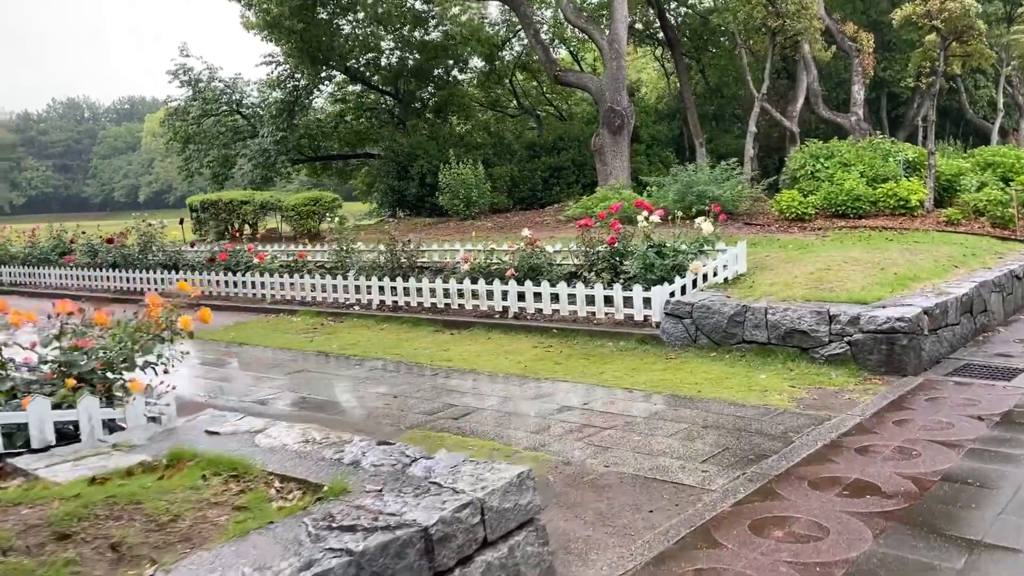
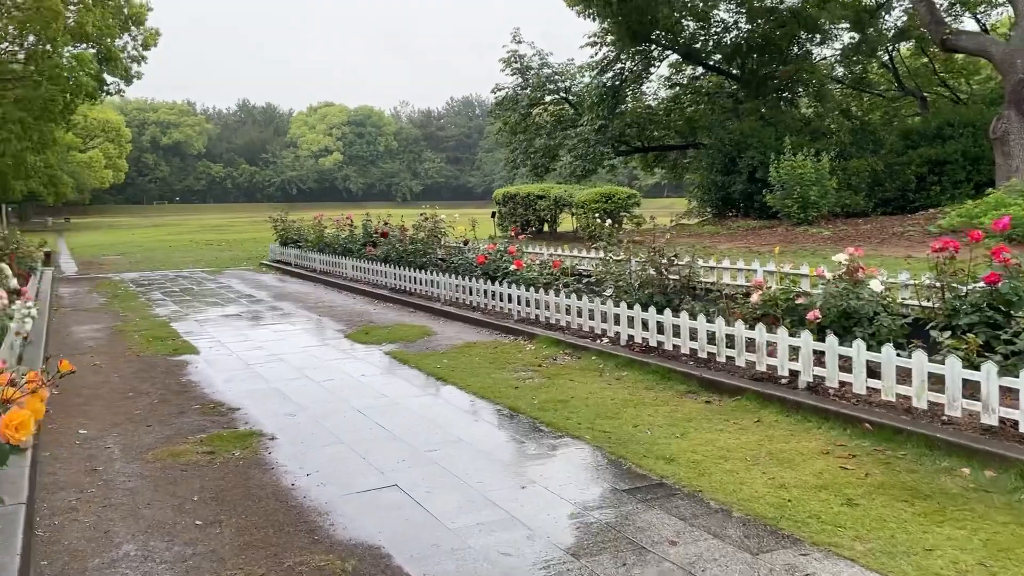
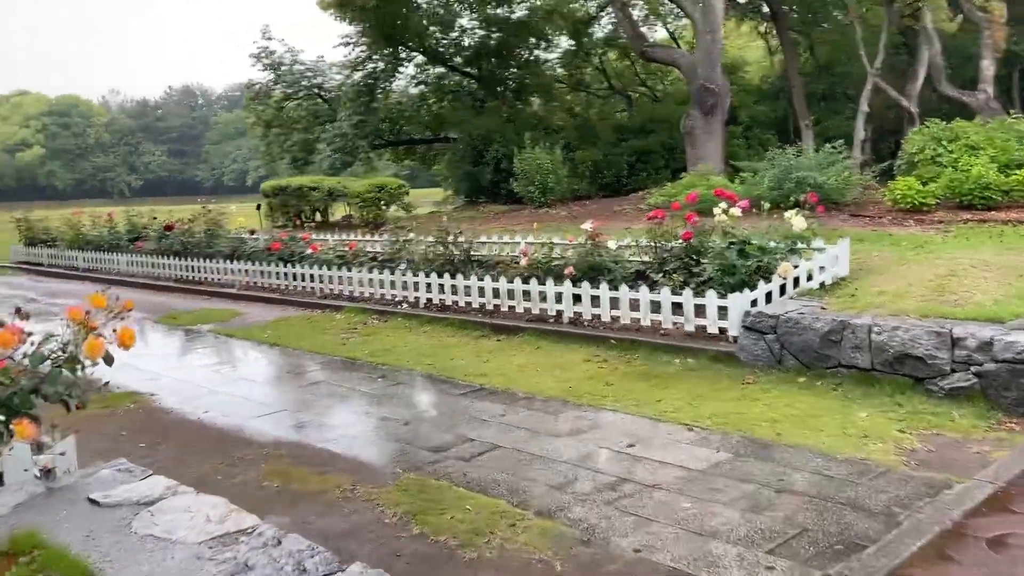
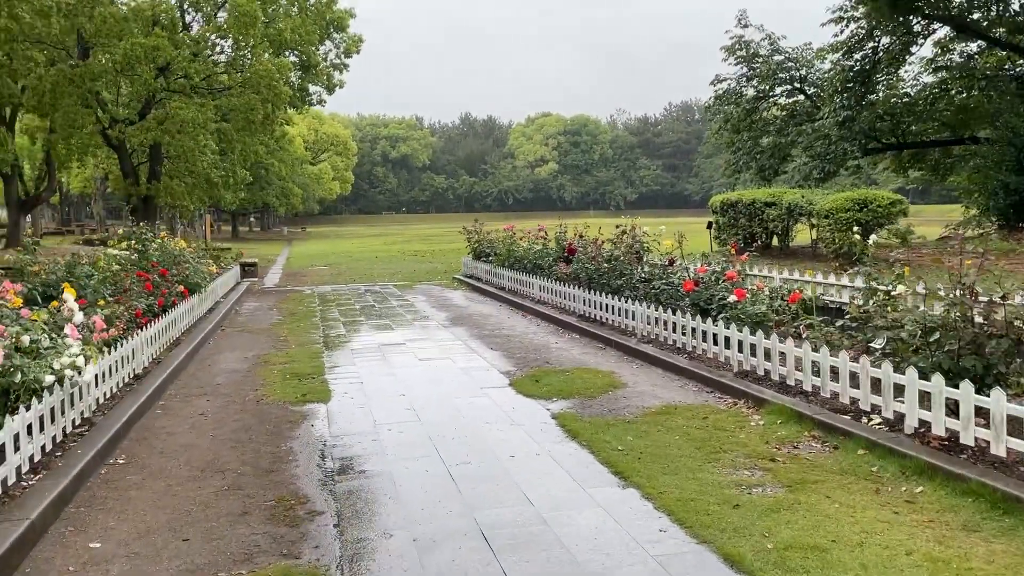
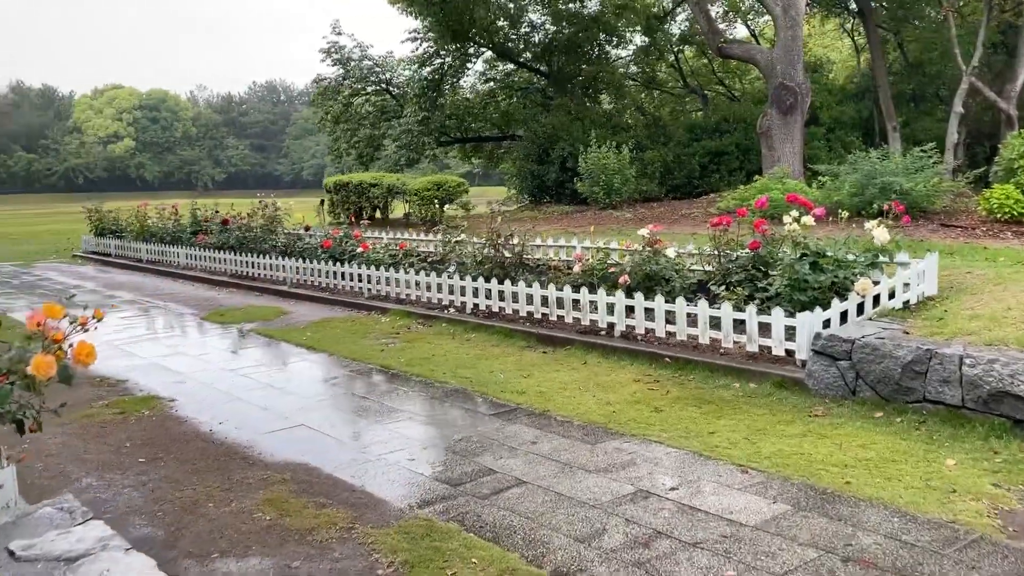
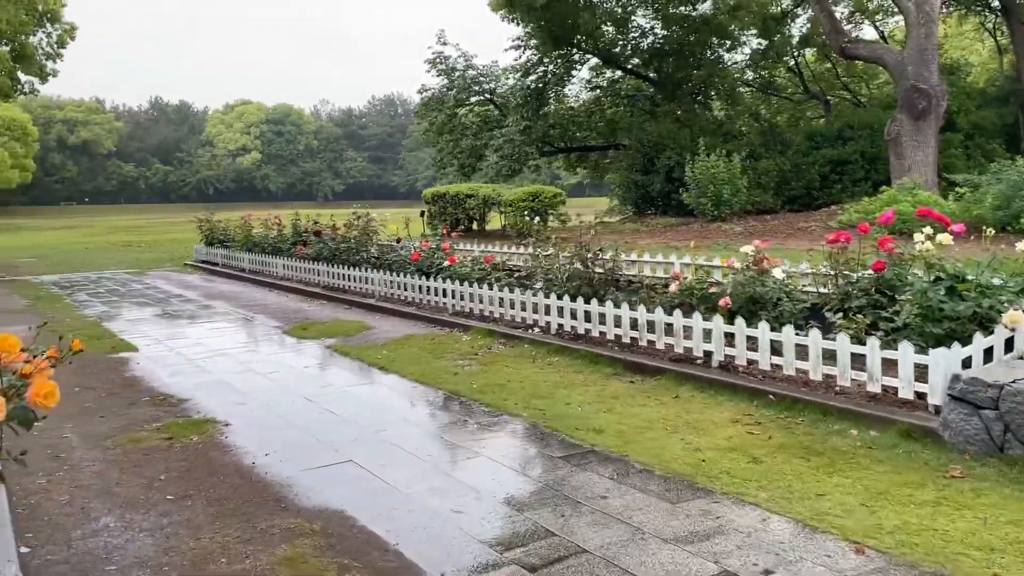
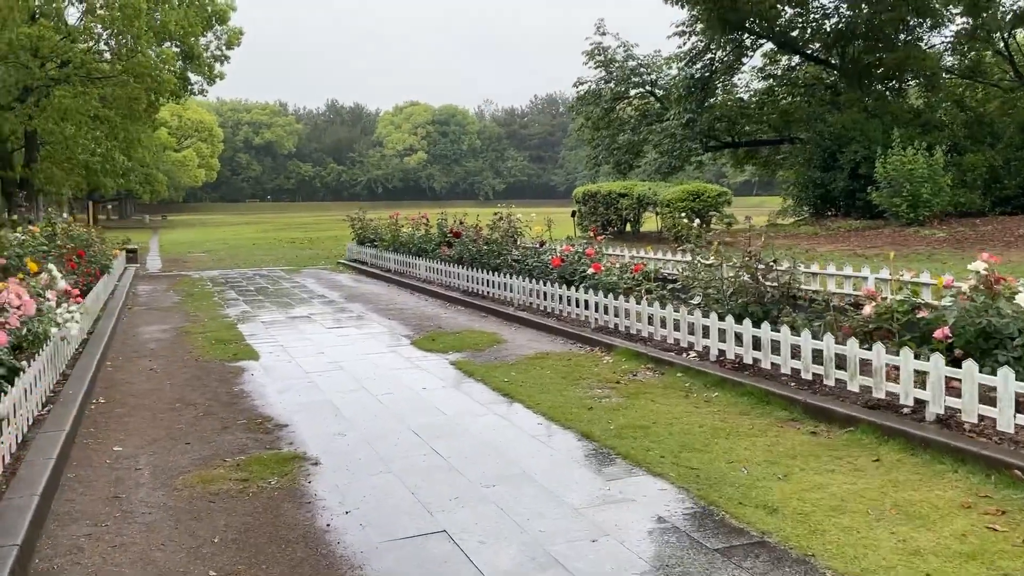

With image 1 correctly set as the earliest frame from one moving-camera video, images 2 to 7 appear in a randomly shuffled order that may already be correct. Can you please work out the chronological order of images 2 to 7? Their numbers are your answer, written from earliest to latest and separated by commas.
3, 5, 6, 2, 7, 4
